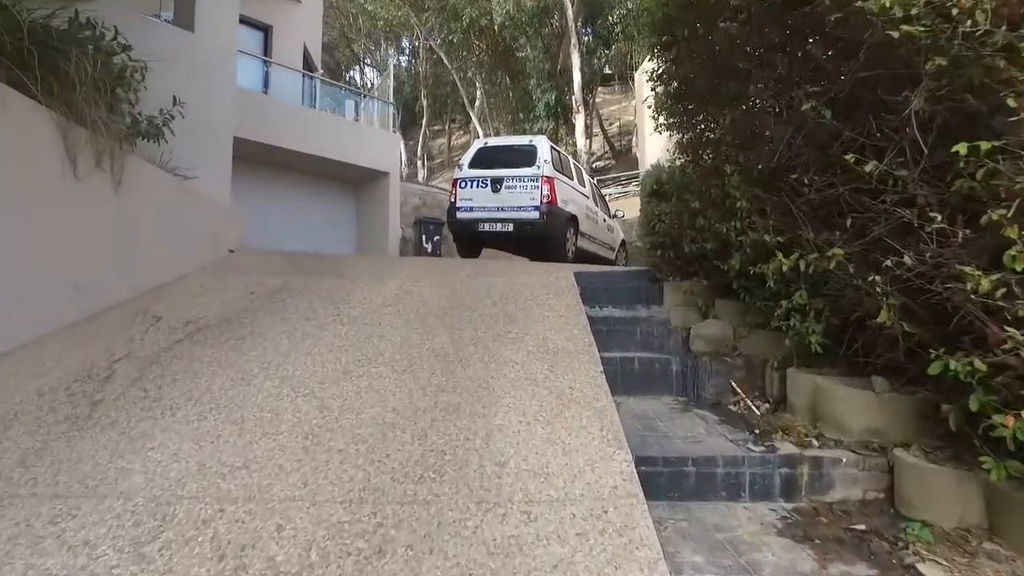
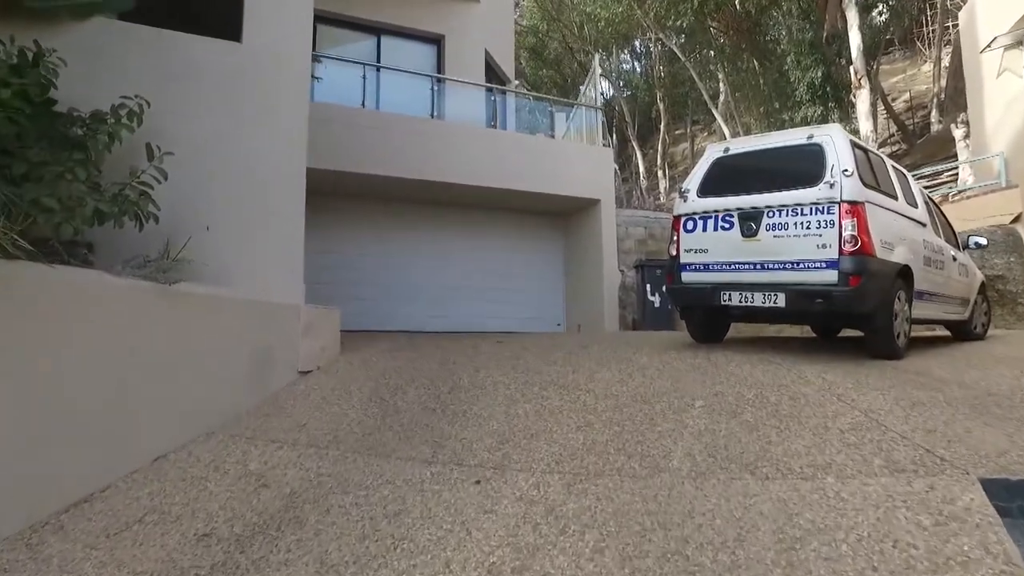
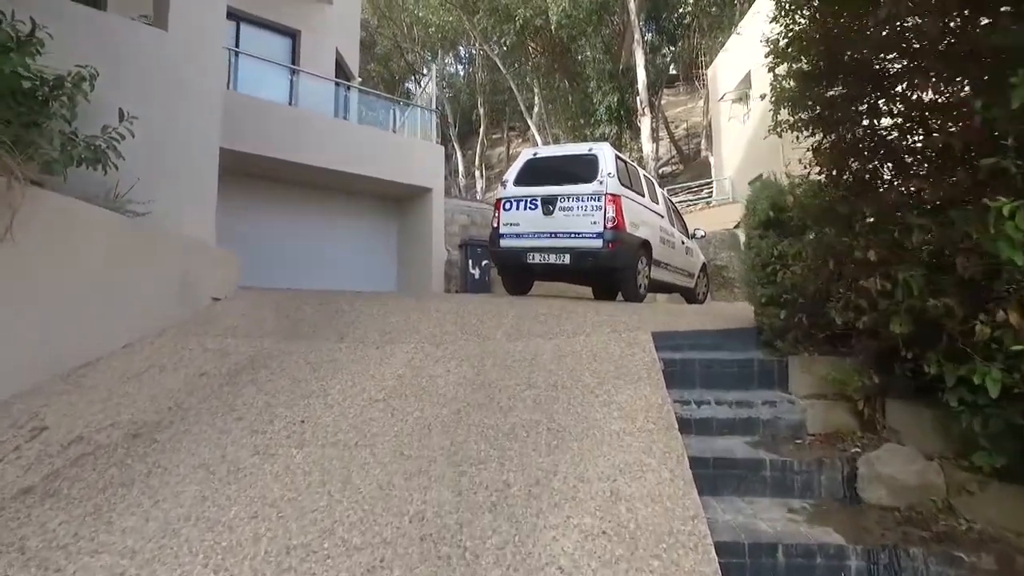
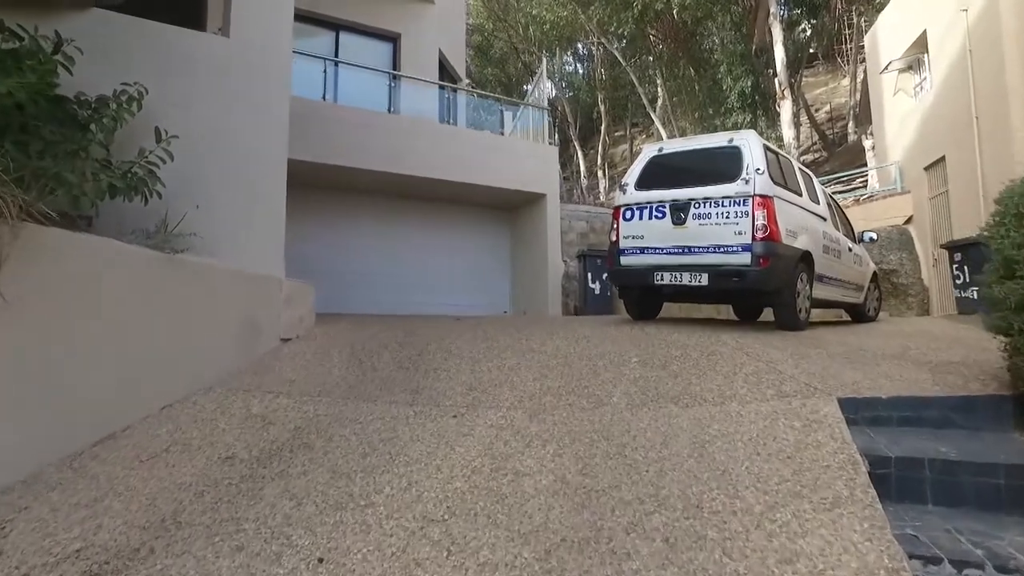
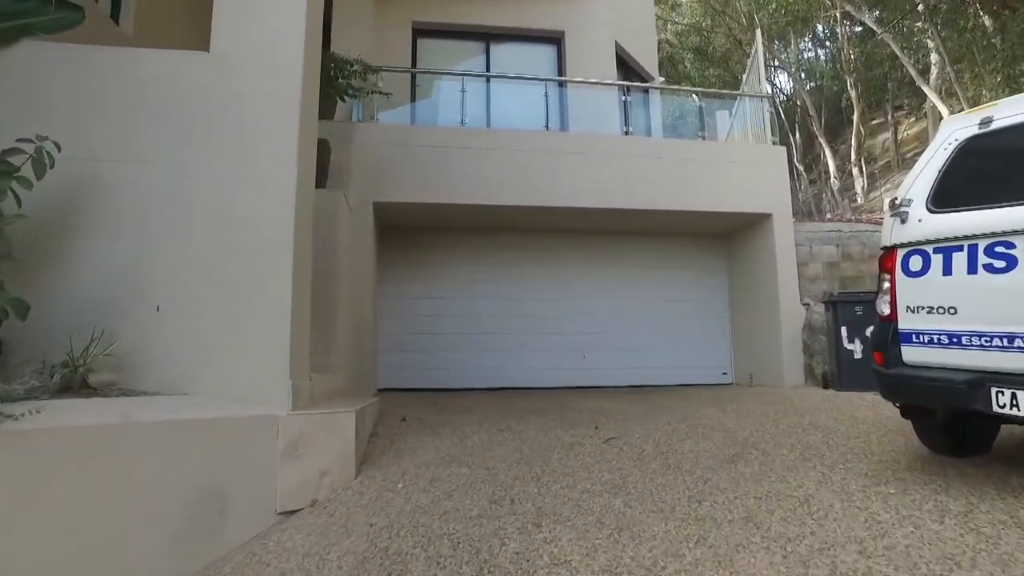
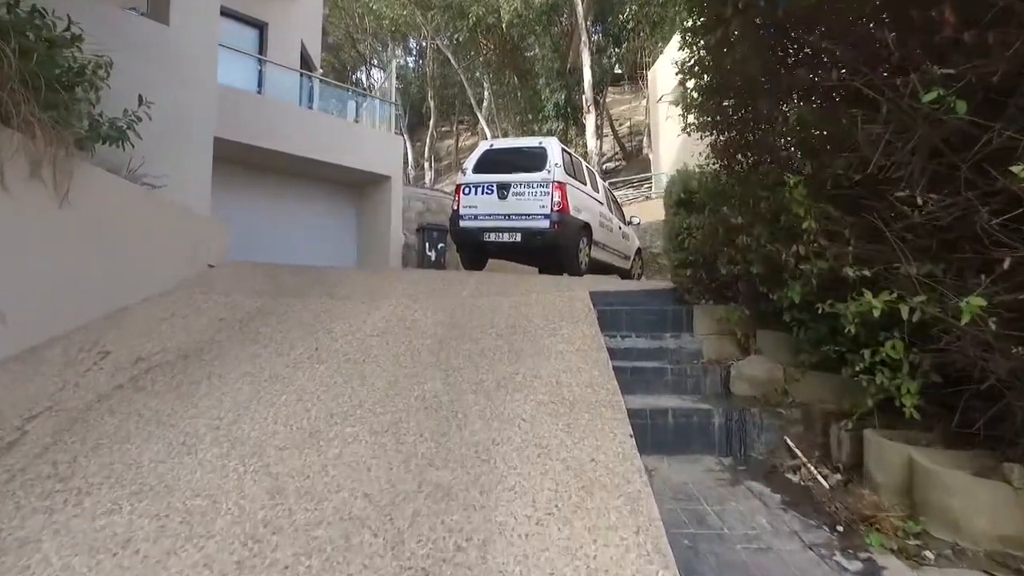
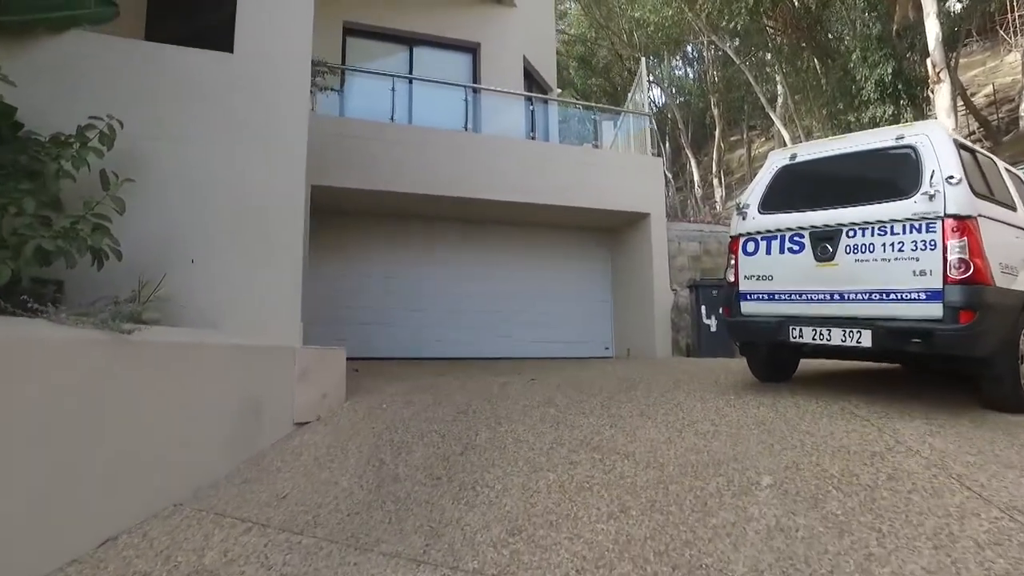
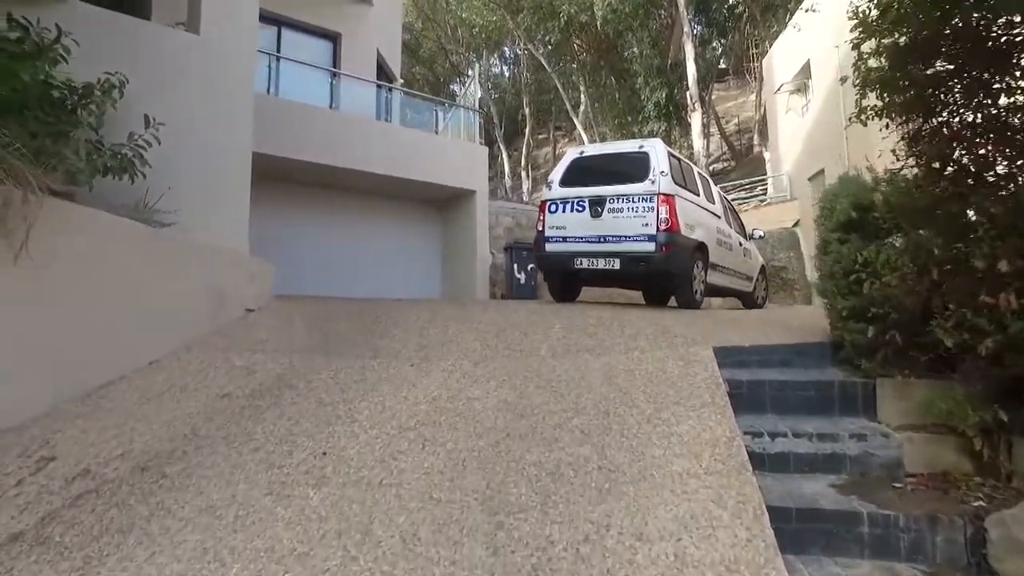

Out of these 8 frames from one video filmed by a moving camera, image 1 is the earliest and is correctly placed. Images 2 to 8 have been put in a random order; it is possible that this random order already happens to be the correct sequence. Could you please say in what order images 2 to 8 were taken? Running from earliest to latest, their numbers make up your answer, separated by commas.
6, 3, 8, 4, 2, 7, 5
